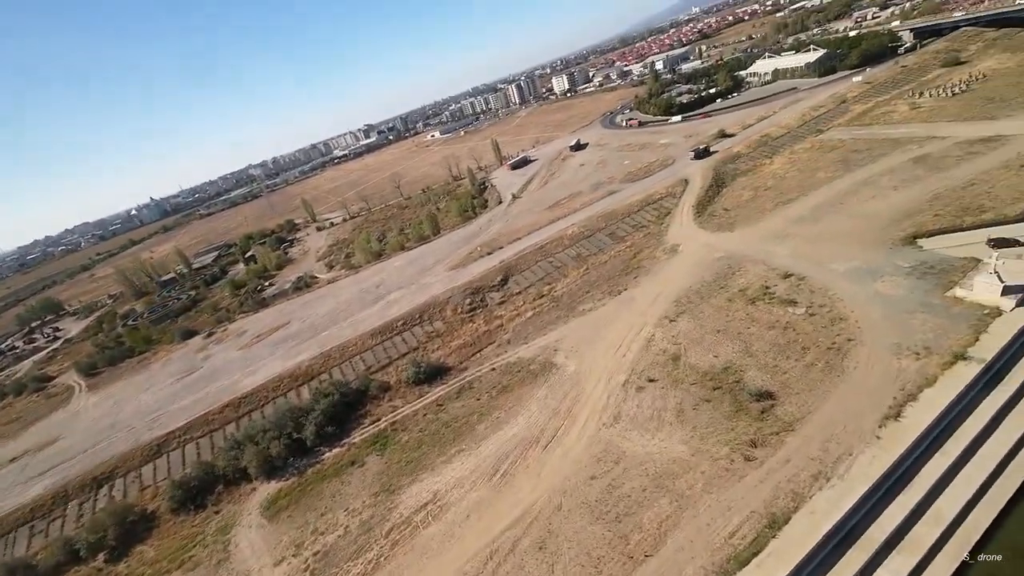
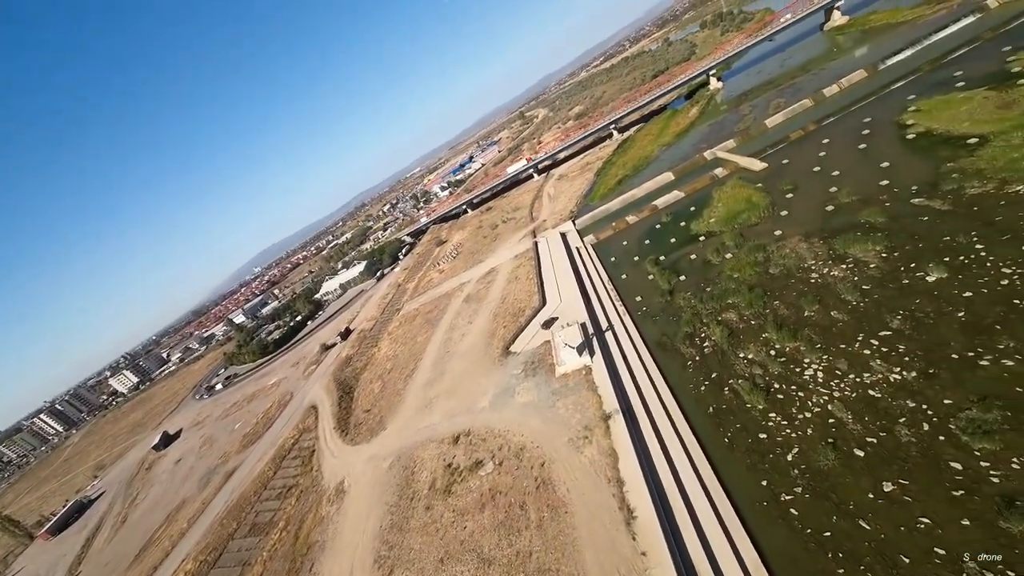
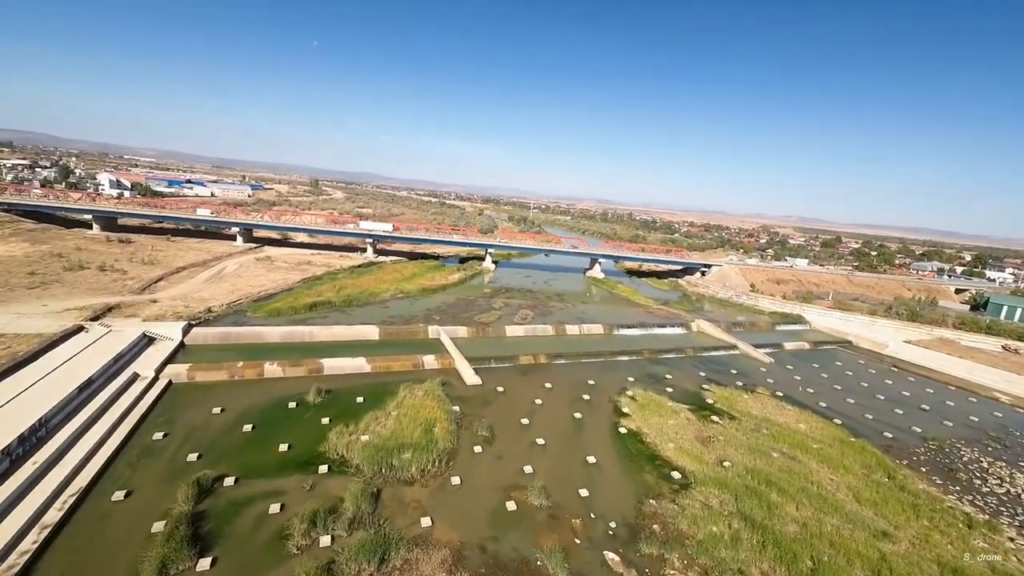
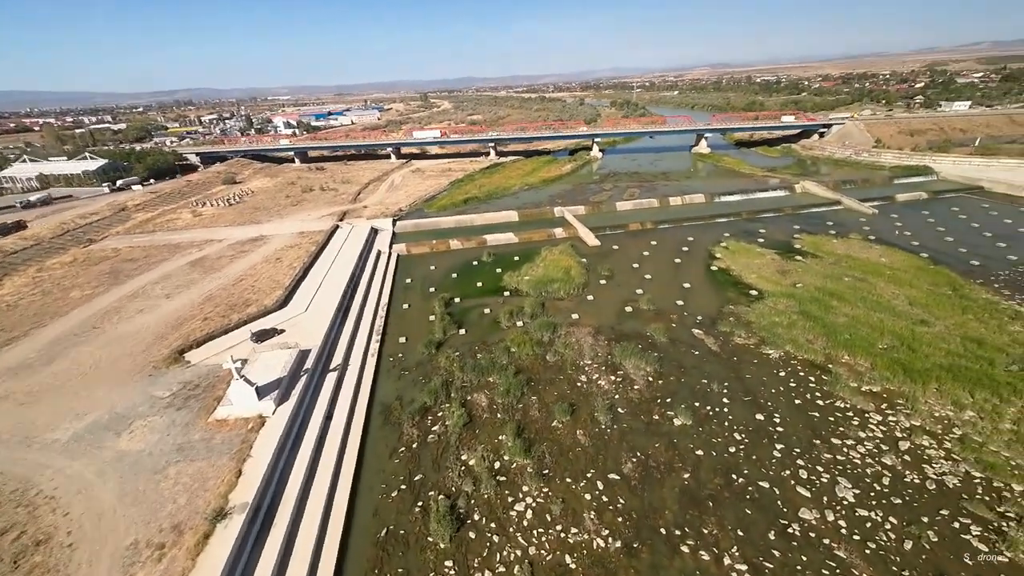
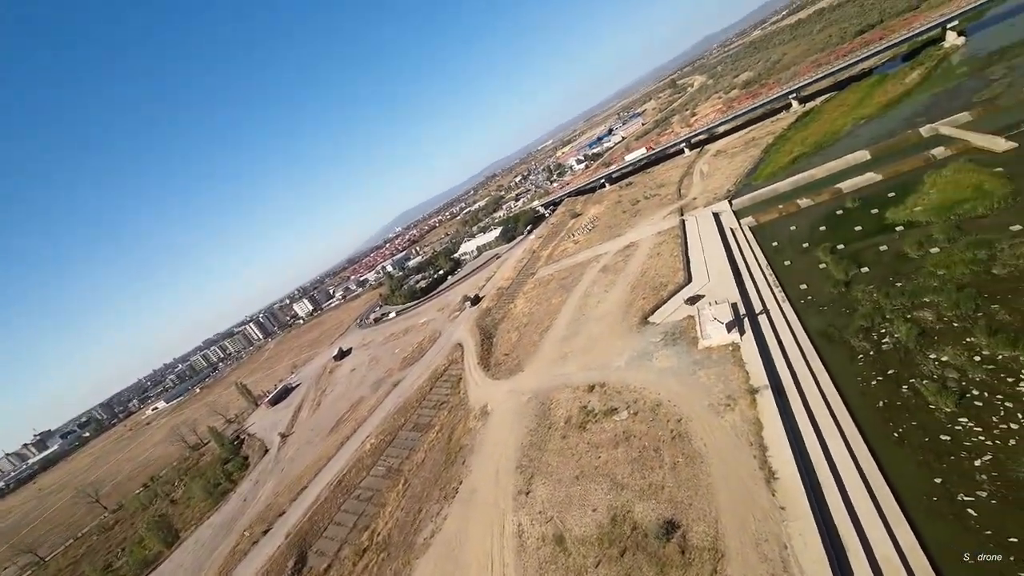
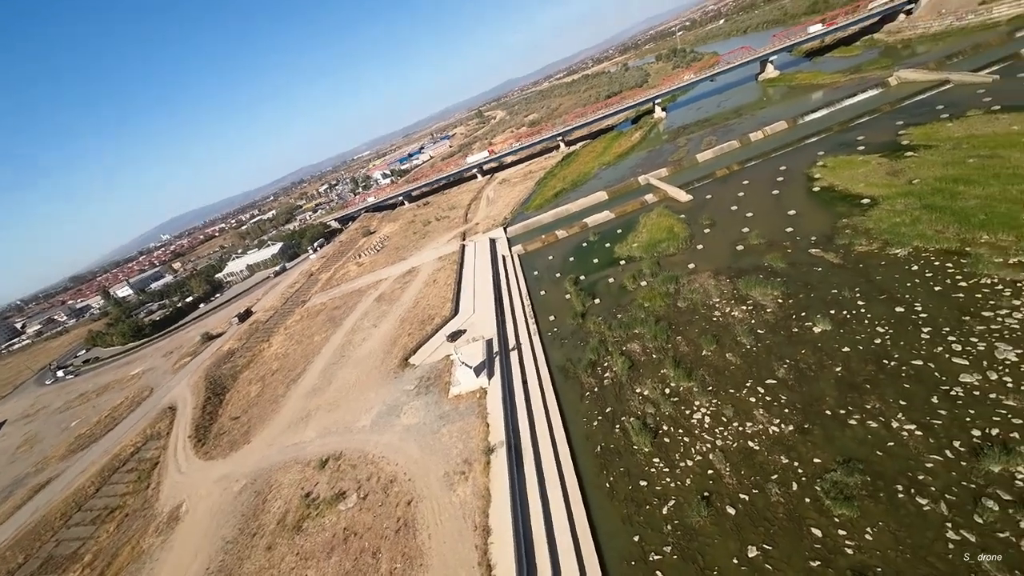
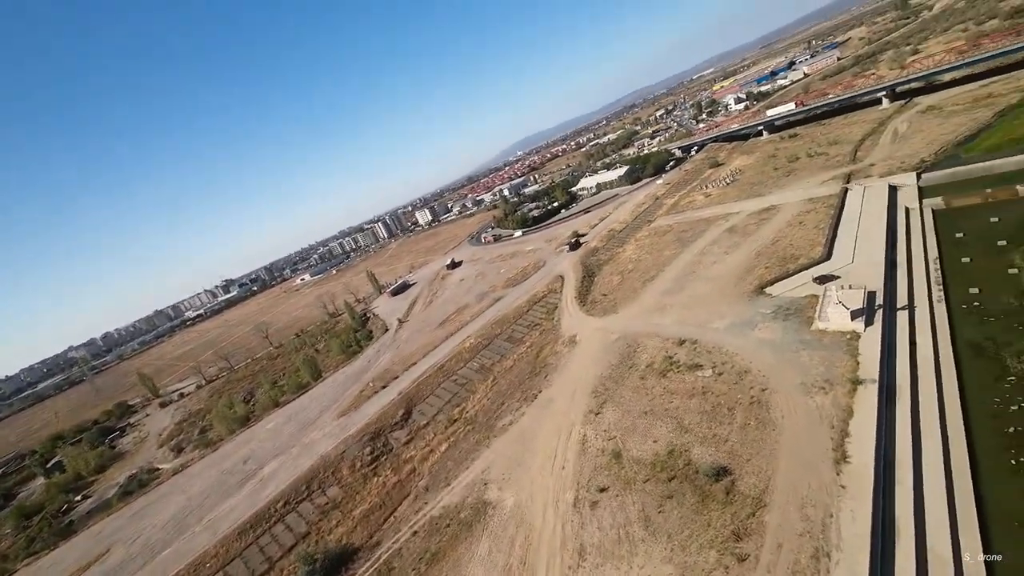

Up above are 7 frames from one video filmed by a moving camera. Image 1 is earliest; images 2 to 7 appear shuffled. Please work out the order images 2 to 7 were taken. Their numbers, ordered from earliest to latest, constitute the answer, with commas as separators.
7, 5, 2, 6, 4, 3
